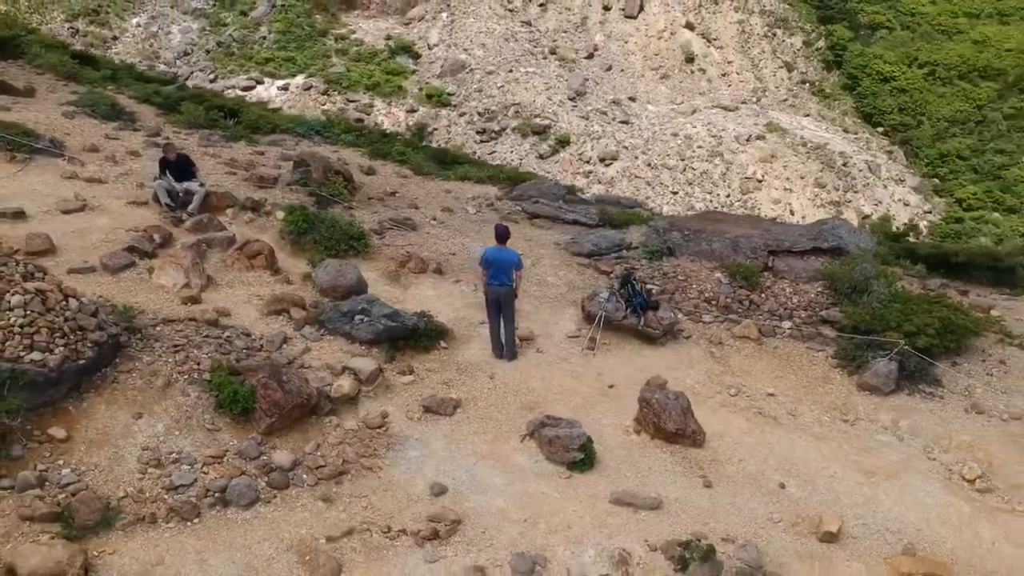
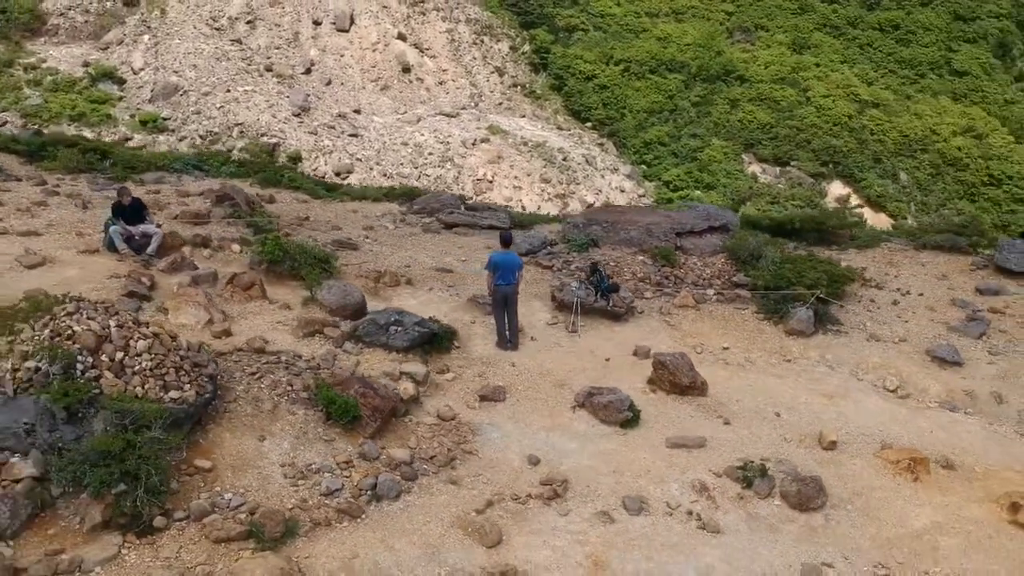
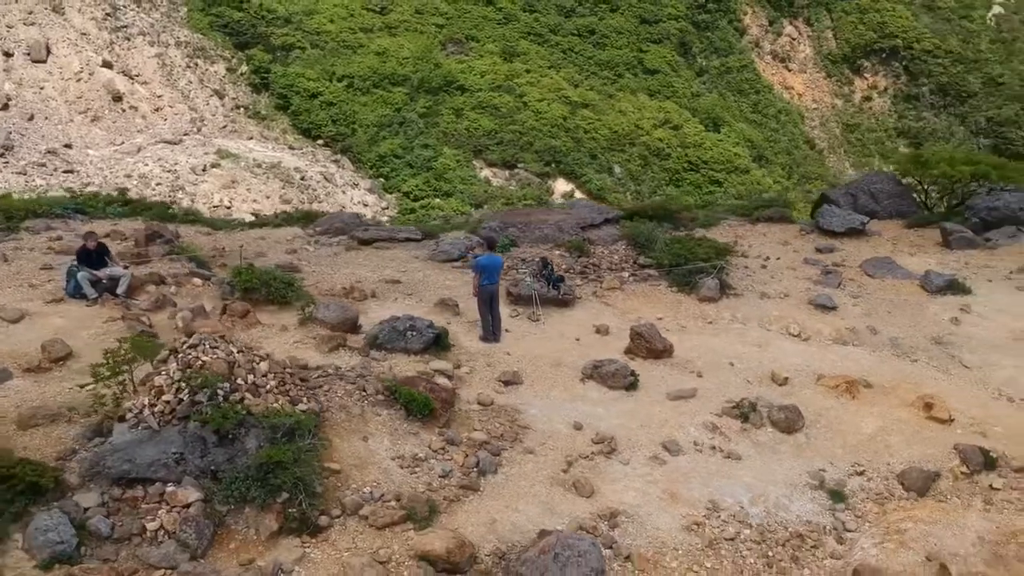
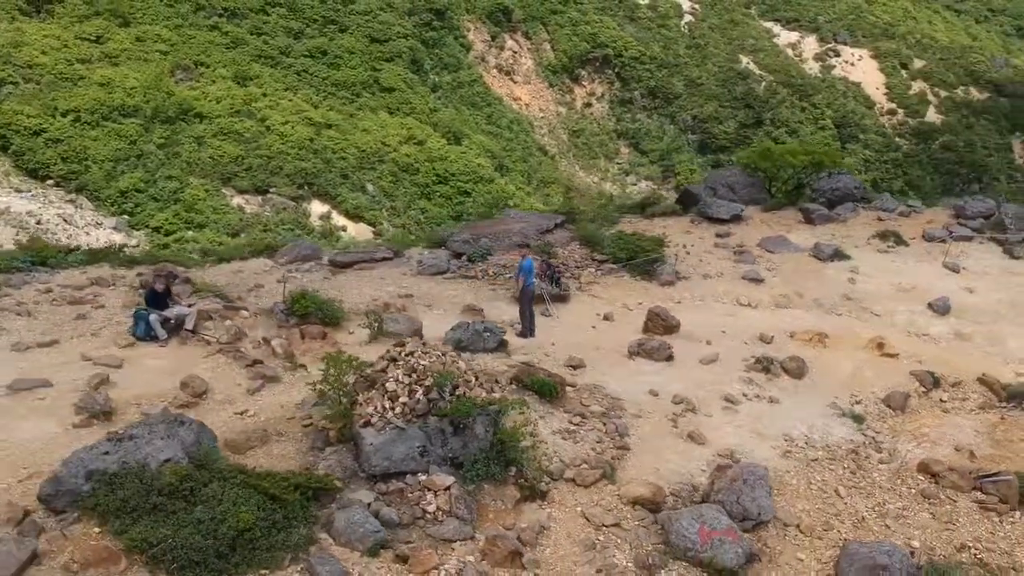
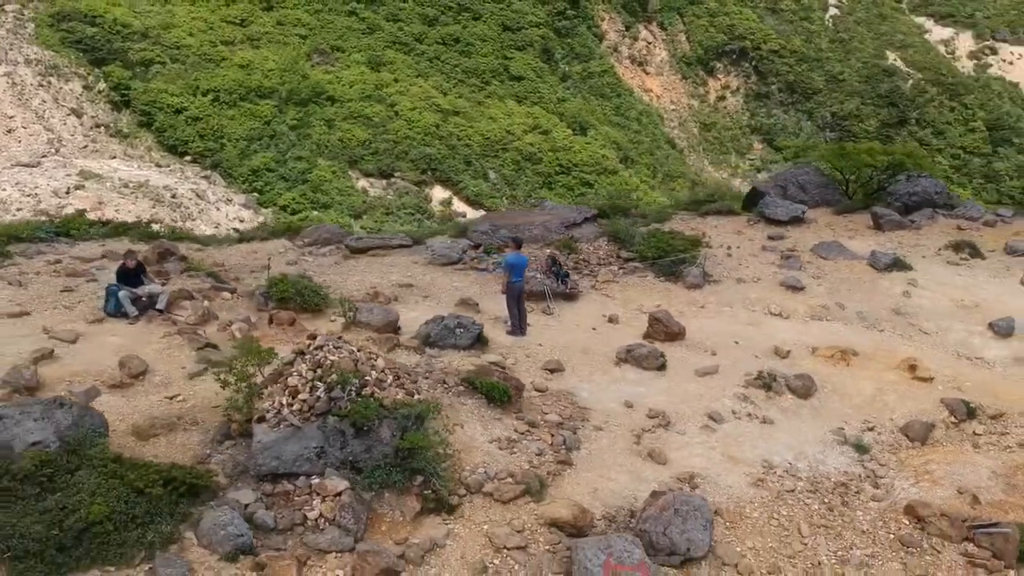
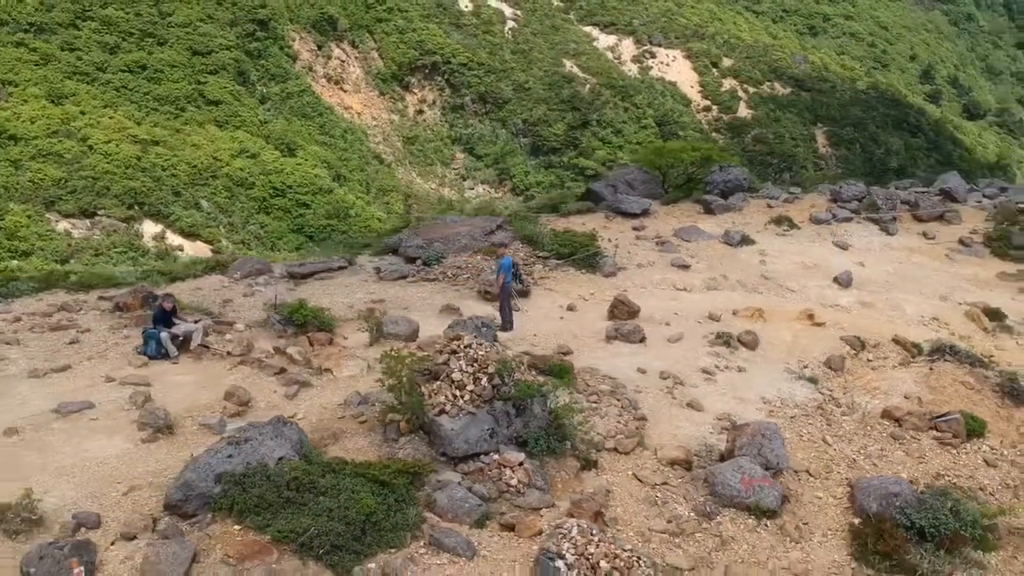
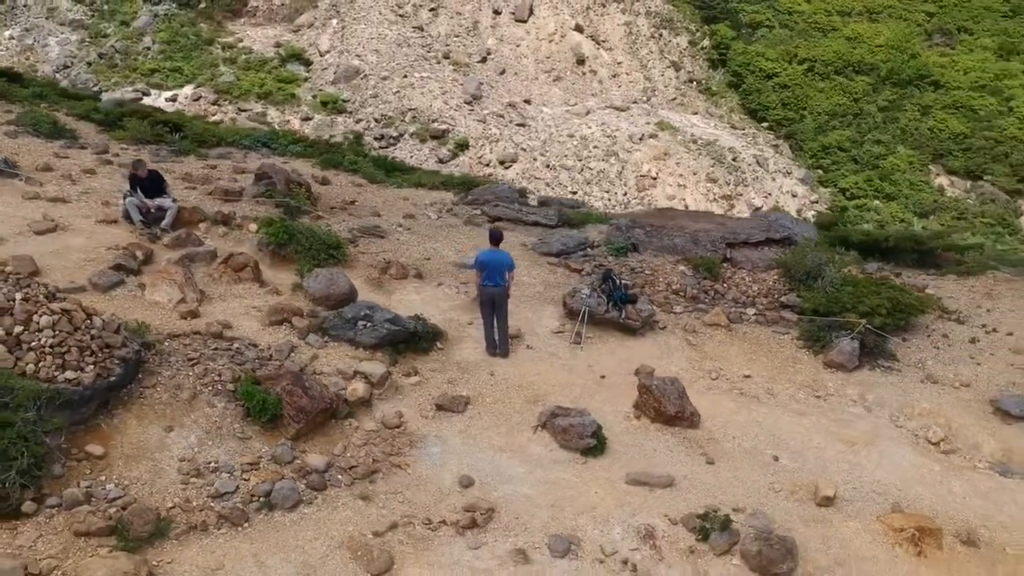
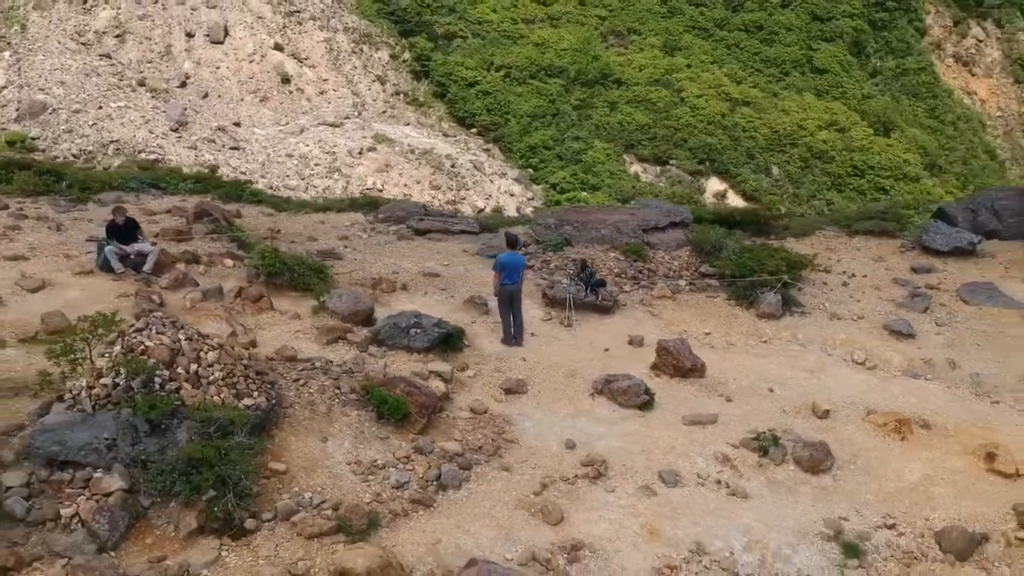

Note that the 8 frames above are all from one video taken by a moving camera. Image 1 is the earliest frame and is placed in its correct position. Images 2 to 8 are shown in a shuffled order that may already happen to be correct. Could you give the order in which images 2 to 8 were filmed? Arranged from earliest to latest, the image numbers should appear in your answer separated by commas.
7, 2, 8, 3, 5, 4, 6
